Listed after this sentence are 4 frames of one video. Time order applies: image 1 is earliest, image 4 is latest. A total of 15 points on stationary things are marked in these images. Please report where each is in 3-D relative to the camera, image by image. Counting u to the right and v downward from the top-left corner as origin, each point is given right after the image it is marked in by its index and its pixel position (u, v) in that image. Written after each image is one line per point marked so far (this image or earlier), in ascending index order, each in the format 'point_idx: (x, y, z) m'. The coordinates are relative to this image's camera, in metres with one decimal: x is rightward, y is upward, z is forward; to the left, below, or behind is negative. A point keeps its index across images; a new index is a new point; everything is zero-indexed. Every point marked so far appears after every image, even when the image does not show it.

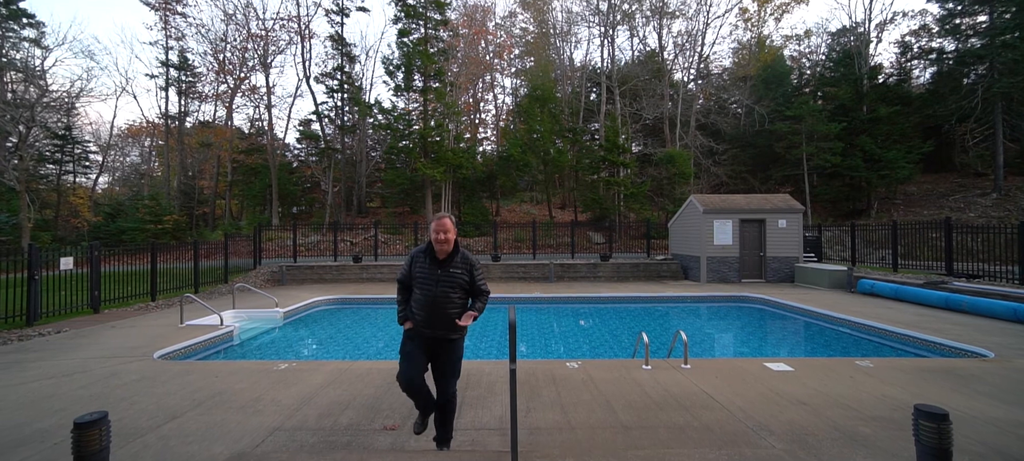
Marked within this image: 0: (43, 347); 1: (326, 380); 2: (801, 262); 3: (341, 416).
0: (-7.1, -1.8, +6.8) m
1: (-2.2, -1.8, +5.3) m
2: (+9.3, -1.0, +14.4) m
3: (-1.6, -1.7, +4.2) m
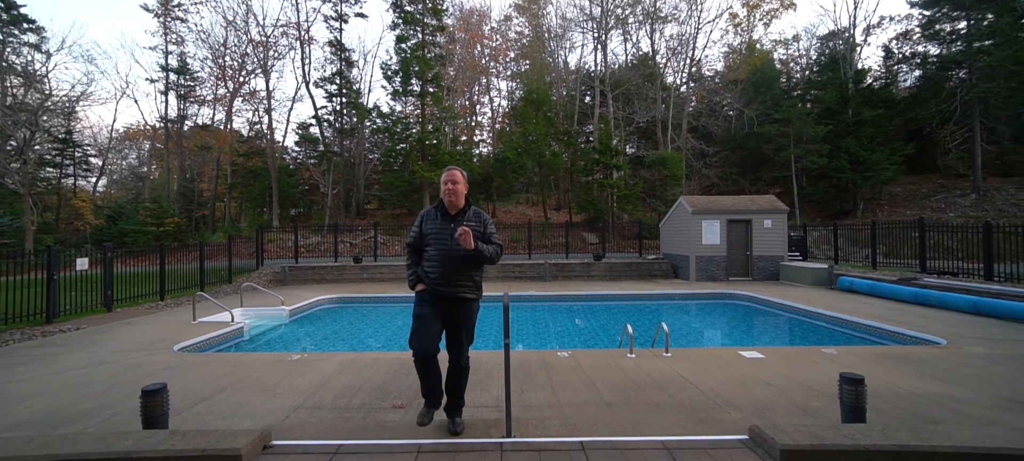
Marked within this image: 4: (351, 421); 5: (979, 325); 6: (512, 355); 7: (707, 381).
0: (-7.2, -1.8, +7.3) m
1: (-2.3, -1.8, +5.8) m
2: (+9.1, -1.0, +15.0) m
3: (-1.6, -1.7, +4.7) m
4: (-1.4, -1.6, +3.9) m
5: (+7.7, -1.6, +7.4) m
6: (0.0, -1.7, +6.3) m
7: (+2.2, -1.7, +5.1) m
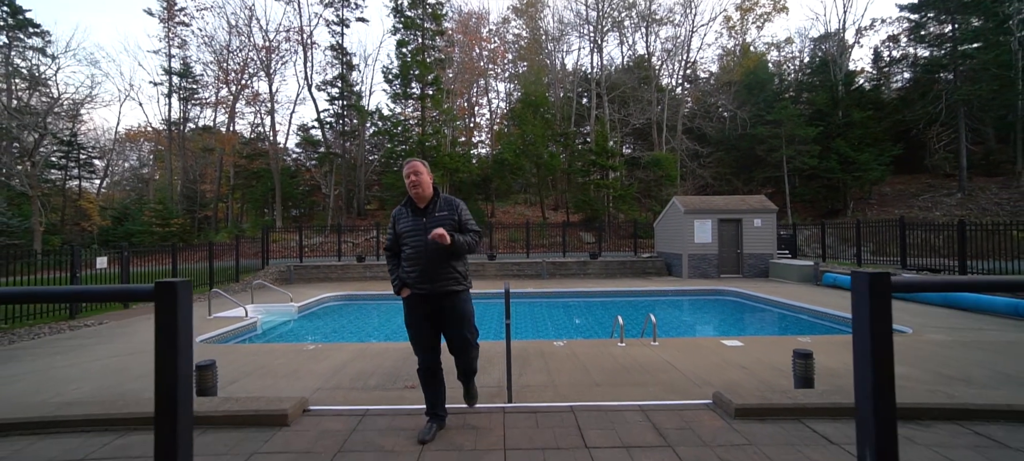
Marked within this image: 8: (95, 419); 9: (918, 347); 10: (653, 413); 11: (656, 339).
0: (-7.2, -1.8, +7.7) m
1: (-2.3, -1.8, +6.3) m
2: (+9.1, -1.0, +15.5) m
3: (-1.6, -1.7, +5.1) m
4: (-1.4, -1.6, +4.4) m
5: (+7.7, -1.5, +7.9) m
6: (0.0, -1.7, +6.8) m
7: (+2.2, -1.7, +5.6) m
8: (-2.7, -1.2, +2.9) m
9: (+5.4, -1.5, +6.0) m
10: (+1.0, -1.3, +3.1) m
11: (+2.3, -1.7, +7.1) m
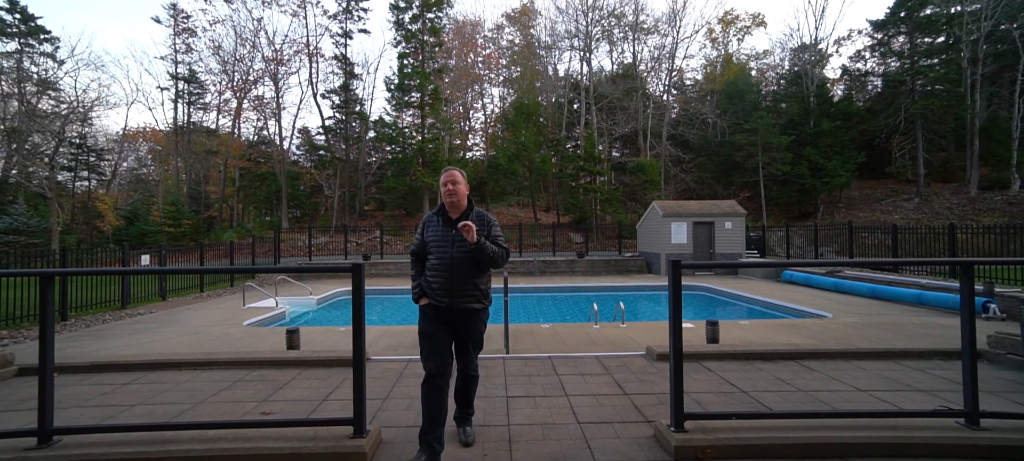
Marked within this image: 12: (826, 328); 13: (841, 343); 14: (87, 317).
0: (-7.3, -1.8, +9.1) m
1: (-2.4, -1.8, +7.8) m
2: (+8.9, -1.0, +17.2) m
3: (-1.7, -1.8, +6.6) m
4: (-1.4, -1.6, +5.8) m
5: (+7.6, -1.6, +9.5) m
6: (-0.1, -1.8, +8.3) m
7: (+2.1, -1.7, +7.1) m
8: (-2.7, -1.3, +4.3) m
9: (+5.3, -1.6, +7.5) m
10: (+1.0, -1.3, +4.6) m
11: (+2.2, -1.8, +8.6) m
12: (+5.1, -1.6, +7.2) m
13: (+4.1, -1.4, +5.5) m
14: (-8.6, -1.8, +9.1) m
